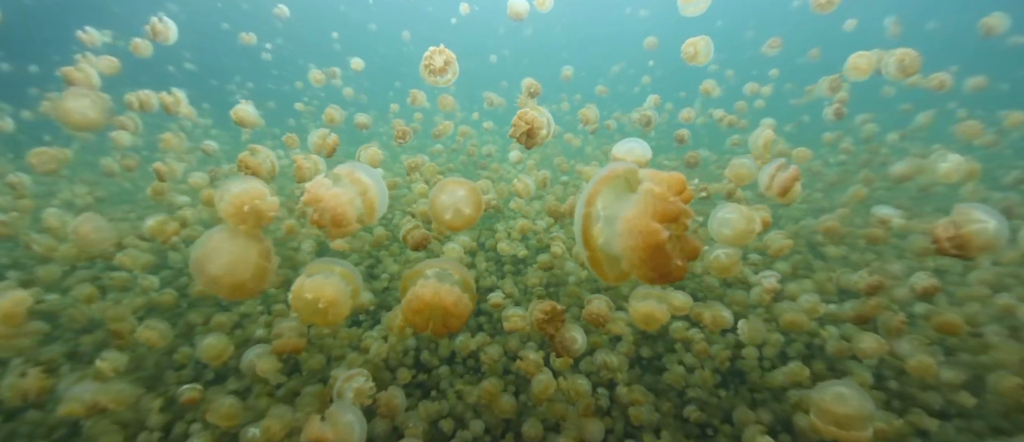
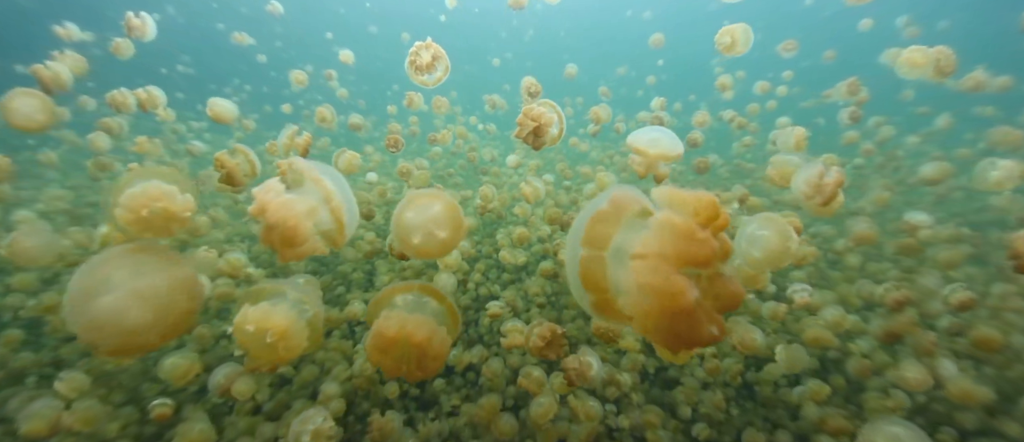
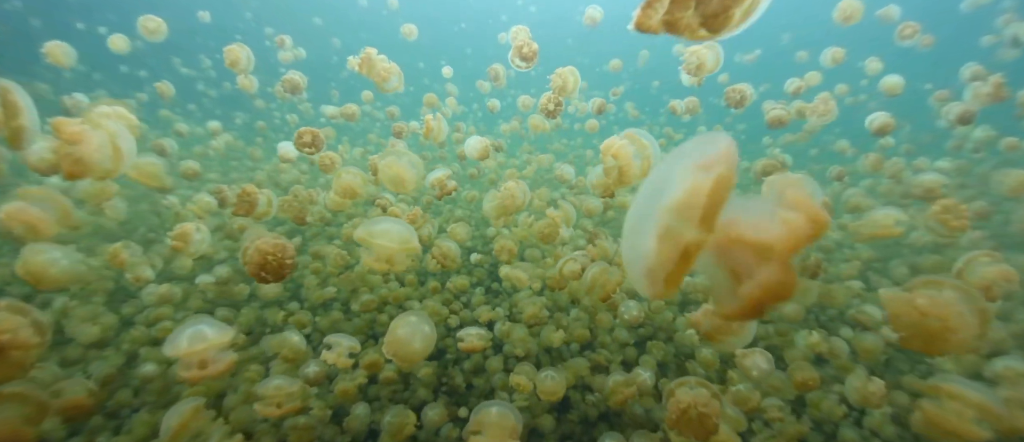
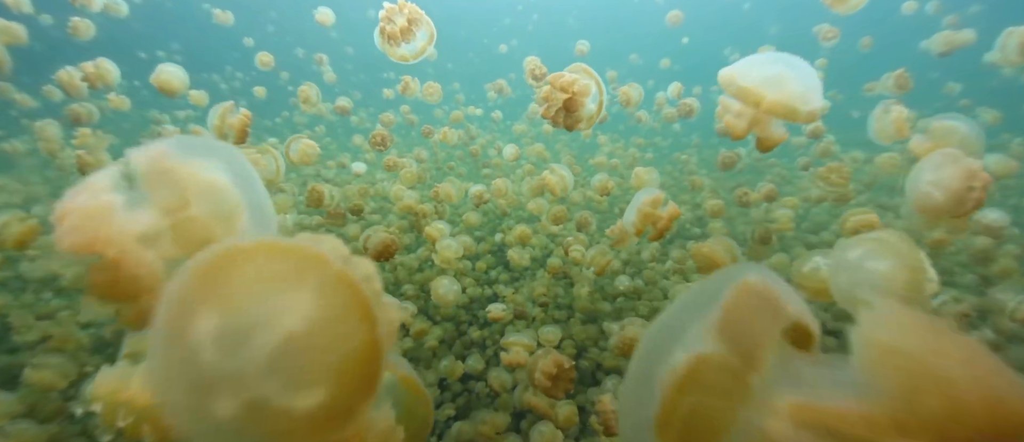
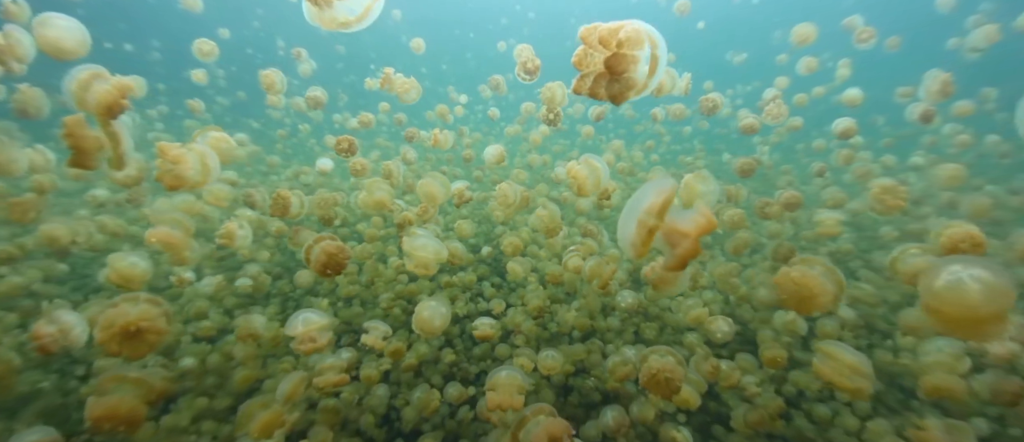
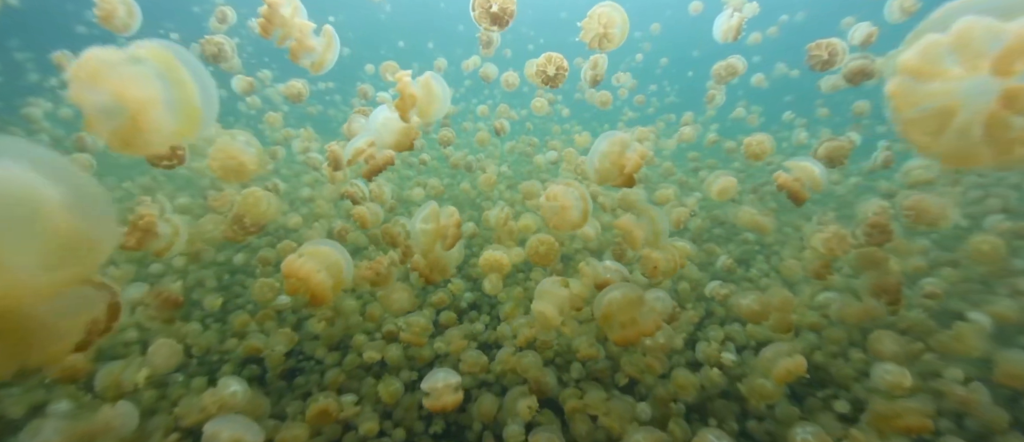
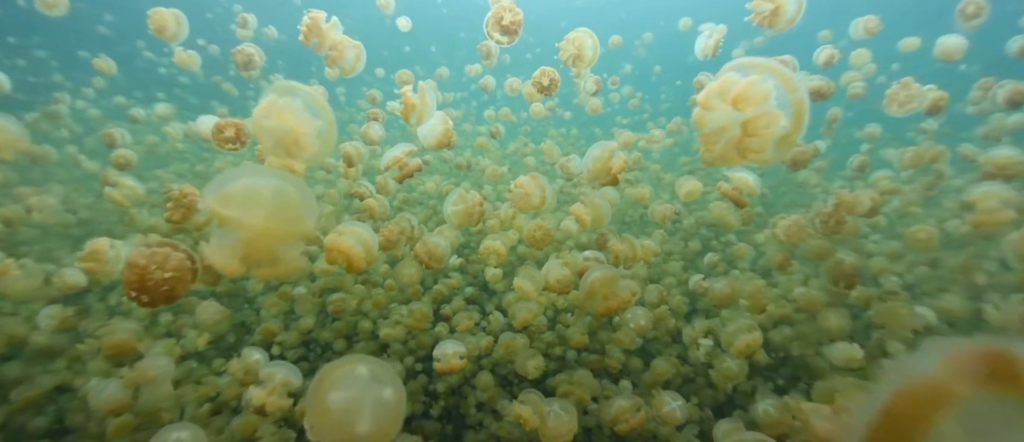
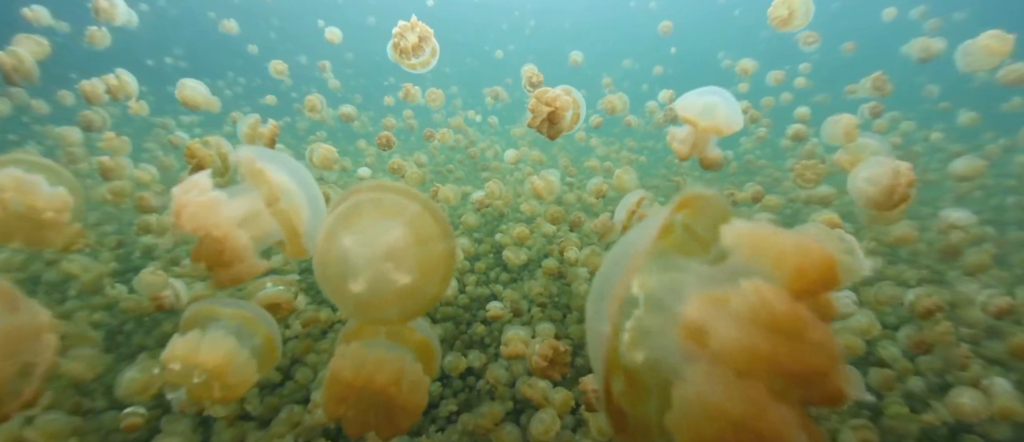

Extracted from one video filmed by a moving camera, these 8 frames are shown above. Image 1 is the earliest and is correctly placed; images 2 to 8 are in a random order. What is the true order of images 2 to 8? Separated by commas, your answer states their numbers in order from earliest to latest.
2, 8, 4, 5, 3, 7, 6
